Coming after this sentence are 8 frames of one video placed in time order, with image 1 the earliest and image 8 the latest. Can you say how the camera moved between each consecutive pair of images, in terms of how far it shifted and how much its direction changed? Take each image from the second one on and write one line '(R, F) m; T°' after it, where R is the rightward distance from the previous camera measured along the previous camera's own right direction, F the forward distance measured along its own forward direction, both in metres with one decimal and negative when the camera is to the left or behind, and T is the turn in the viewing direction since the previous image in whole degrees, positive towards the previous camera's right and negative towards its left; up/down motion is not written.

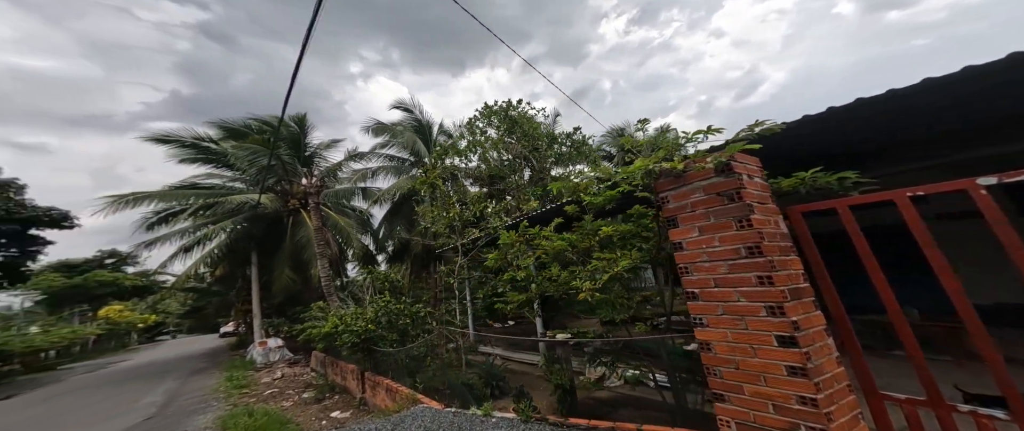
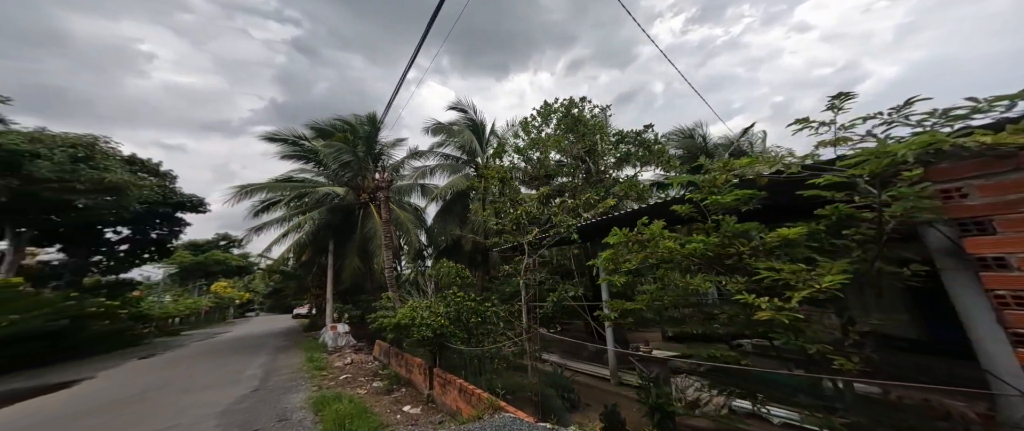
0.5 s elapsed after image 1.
(-0.3, +0.1) m; -8°
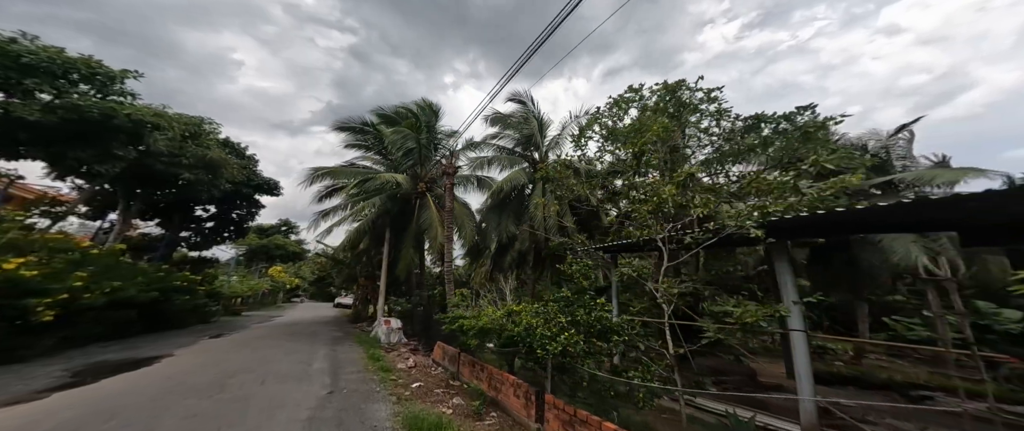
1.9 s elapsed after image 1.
(-1.1, +0.9) m; -6°
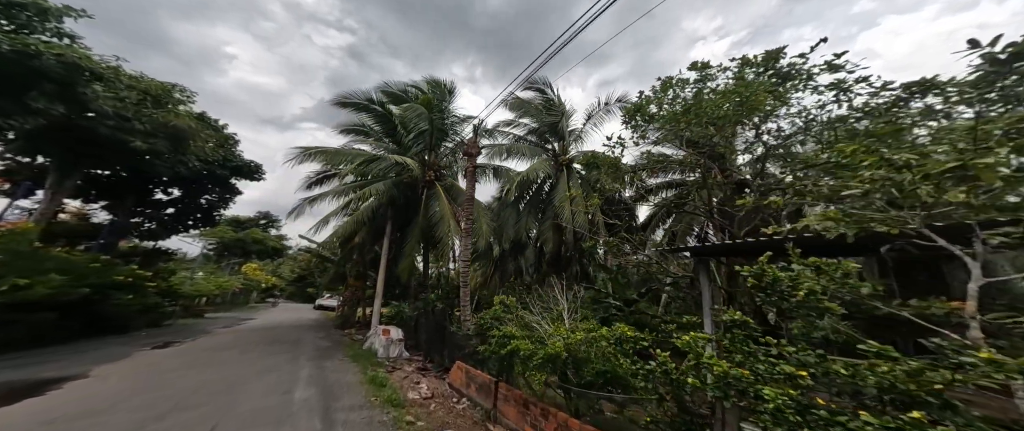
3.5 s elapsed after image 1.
(-1.0, +1.6) m; +2°
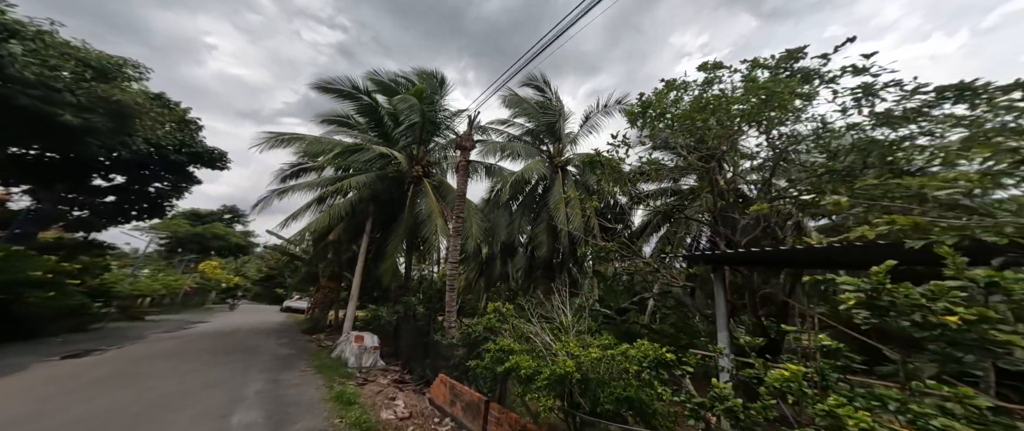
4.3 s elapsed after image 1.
(-0.2, +0.6) m; +3°
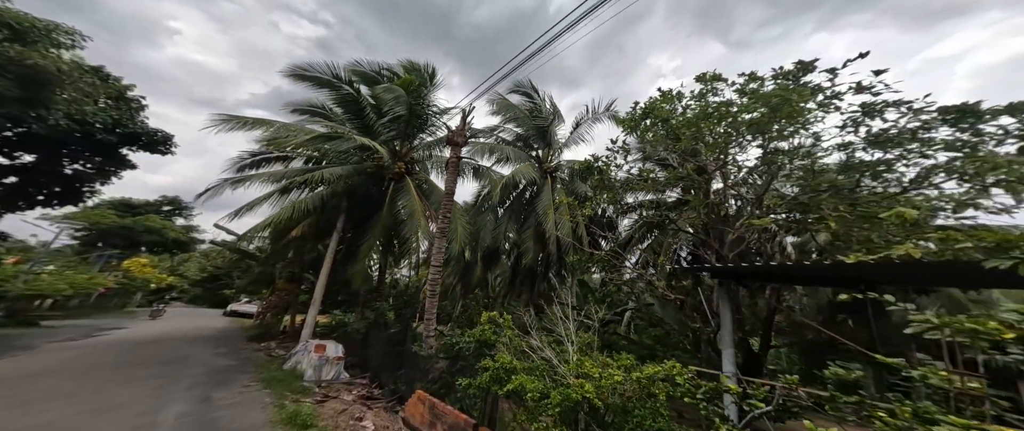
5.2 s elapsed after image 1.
(-0.4, +0.4) m; +5°
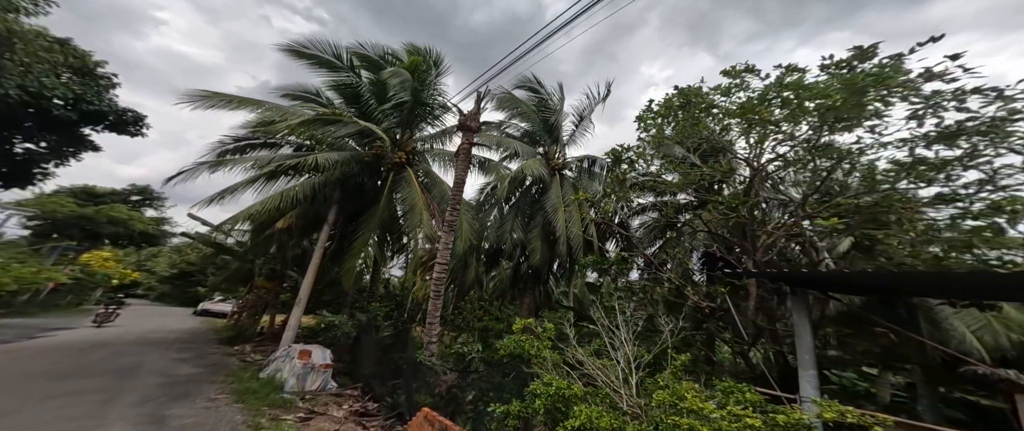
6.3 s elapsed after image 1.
(-0.5, +0.7) m; +2°
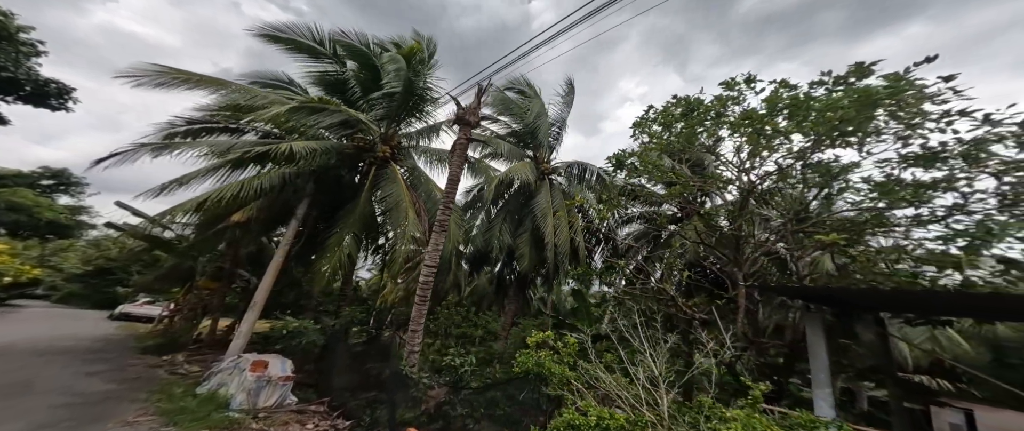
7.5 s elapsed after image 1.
(-0.6, +0.3) m; +6°
